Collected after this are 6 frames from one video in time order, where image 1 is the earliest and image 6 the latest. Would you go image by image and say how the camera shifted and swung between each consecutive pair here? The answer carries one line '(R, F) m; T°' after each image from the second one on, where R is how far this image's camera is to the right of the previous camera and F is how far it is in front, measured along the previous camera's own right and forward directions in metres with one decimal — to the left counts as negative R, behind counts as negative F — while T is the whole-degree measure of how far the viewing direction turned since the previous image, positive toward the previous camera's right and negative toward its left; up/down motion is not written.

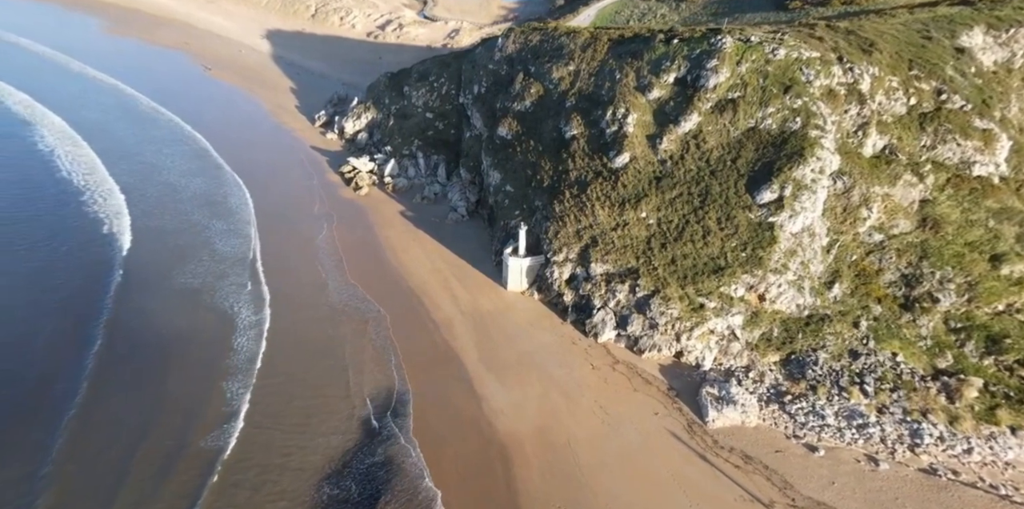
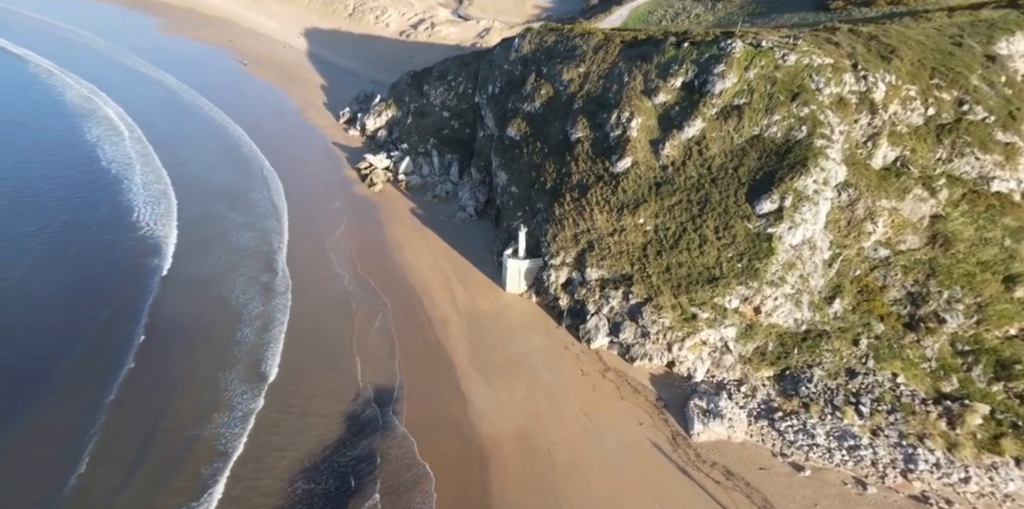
(+1.8, +0.1) m; -4°
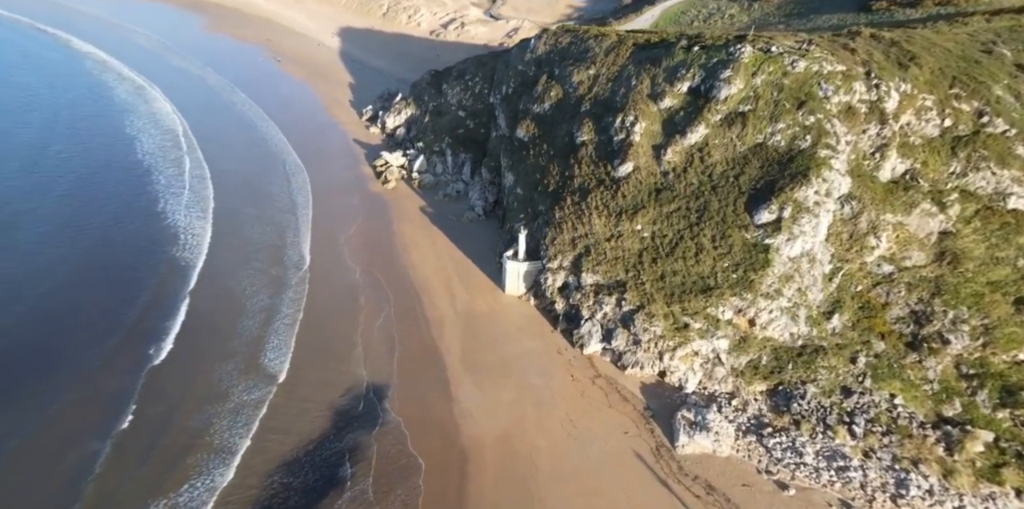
(+1.7, +0.1) m; -3°
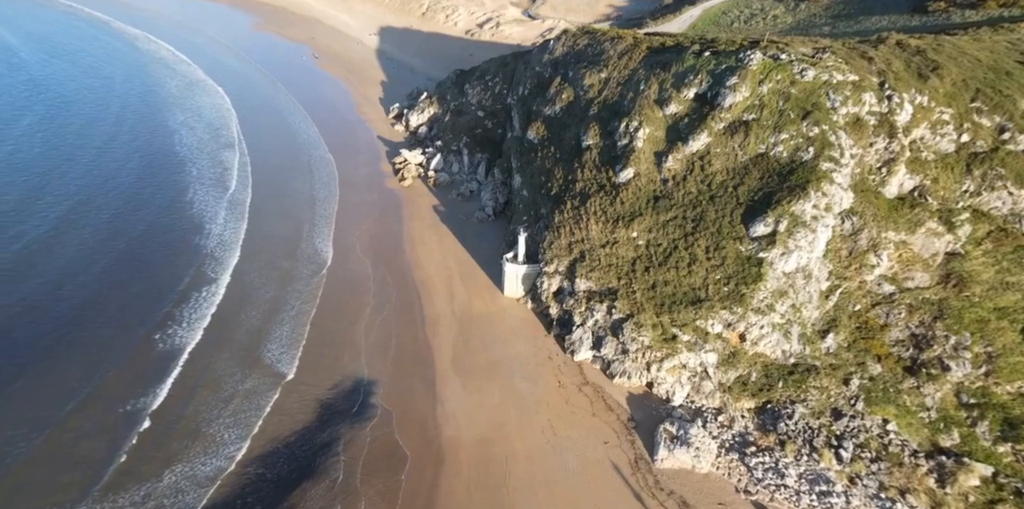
(+2.0, +0.1) m; -4°
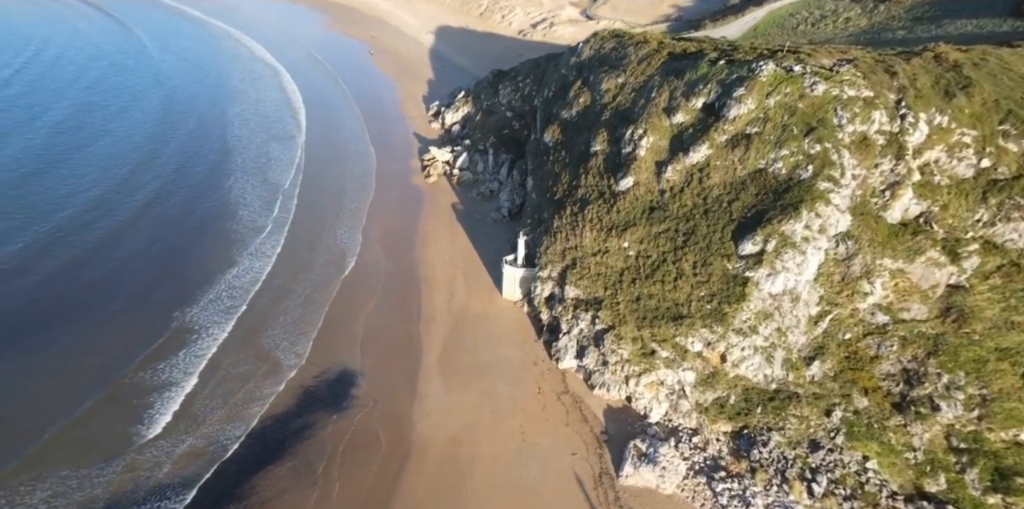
(+2.9, +0.1) m; -6°
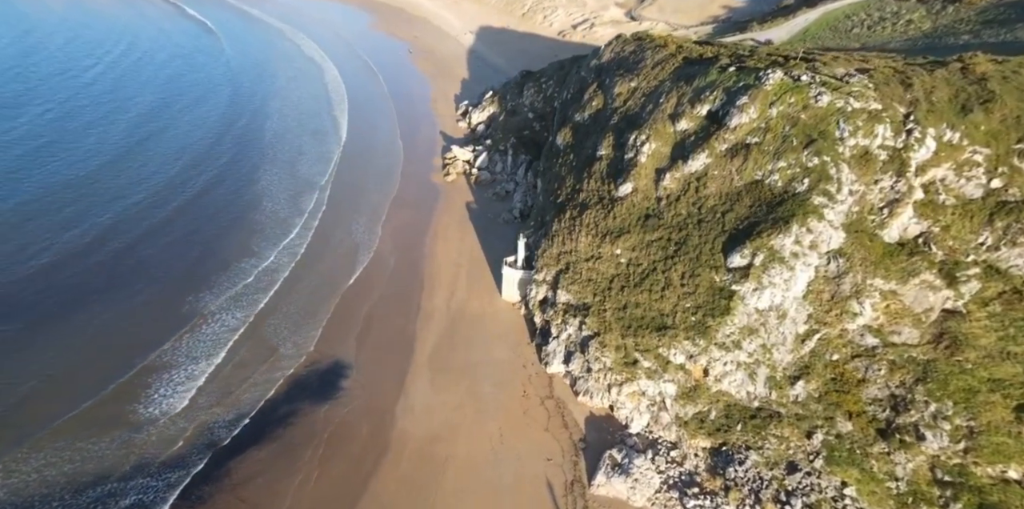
(+2.2, 0.0) m; -5°
